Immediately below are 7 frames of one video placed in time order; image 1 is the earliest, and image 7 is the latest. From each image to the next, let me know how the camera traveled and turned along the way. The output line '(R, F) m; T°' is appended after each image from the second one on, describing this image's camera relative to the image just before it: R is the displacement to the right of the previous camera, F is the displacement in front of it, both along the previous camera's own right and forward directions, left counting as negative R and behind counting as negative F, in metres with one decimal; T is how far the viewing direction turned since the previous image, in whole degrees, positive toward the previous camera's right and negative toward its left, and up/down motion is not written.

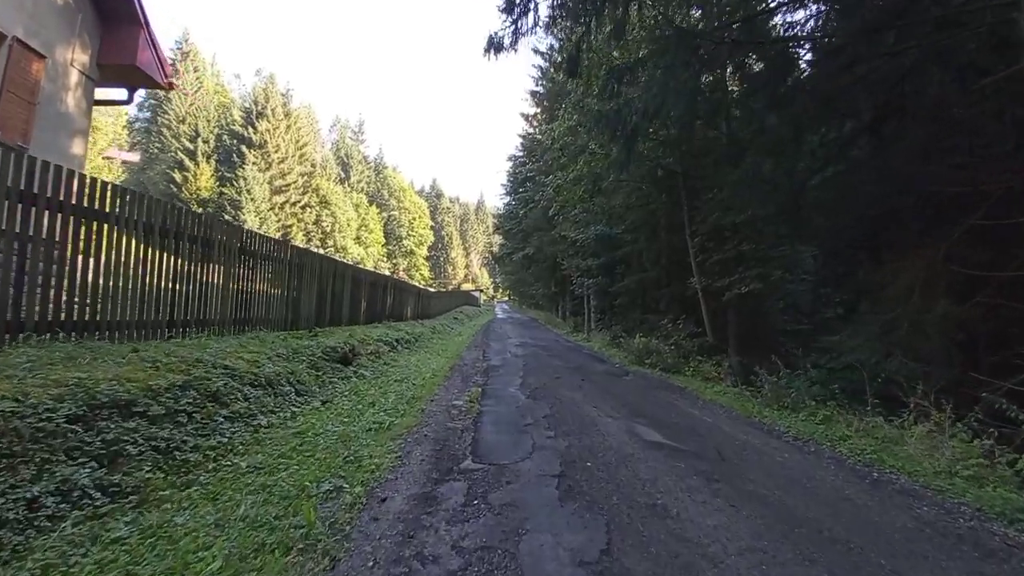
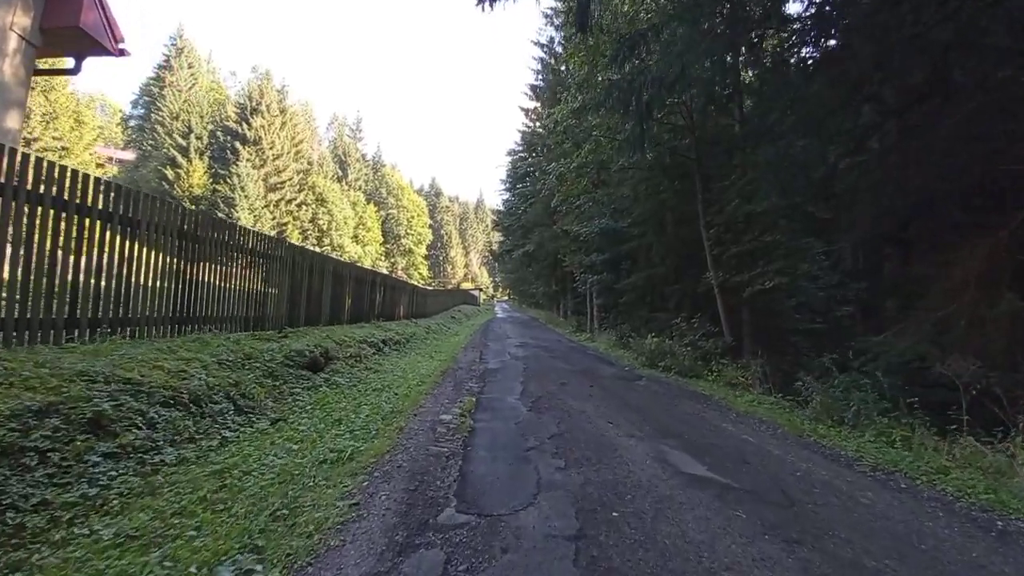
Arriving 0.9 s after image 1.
(0.0, +1.1) m; 0°
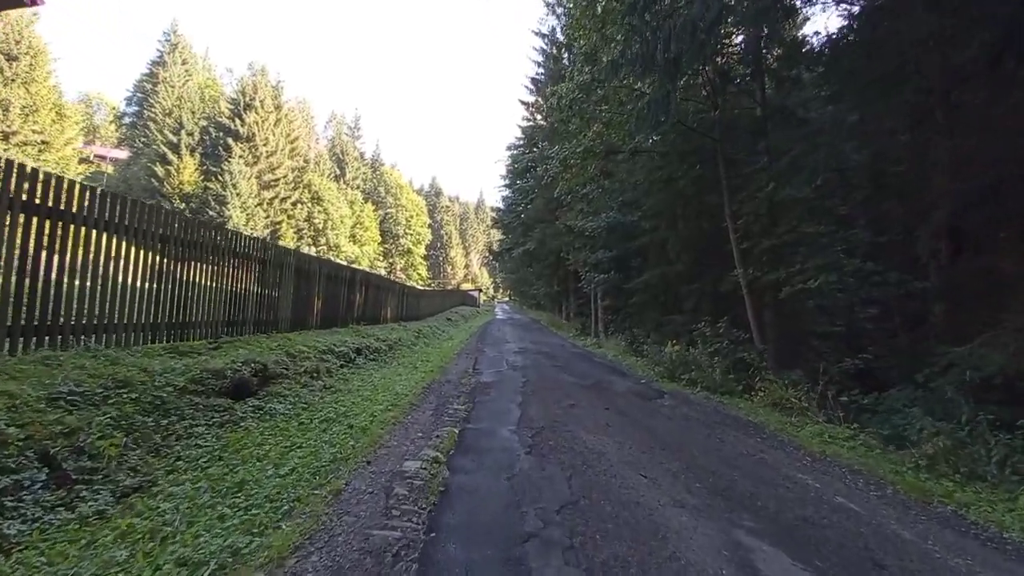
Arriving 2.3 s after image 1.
(+0.1, +1.6) m; 0°
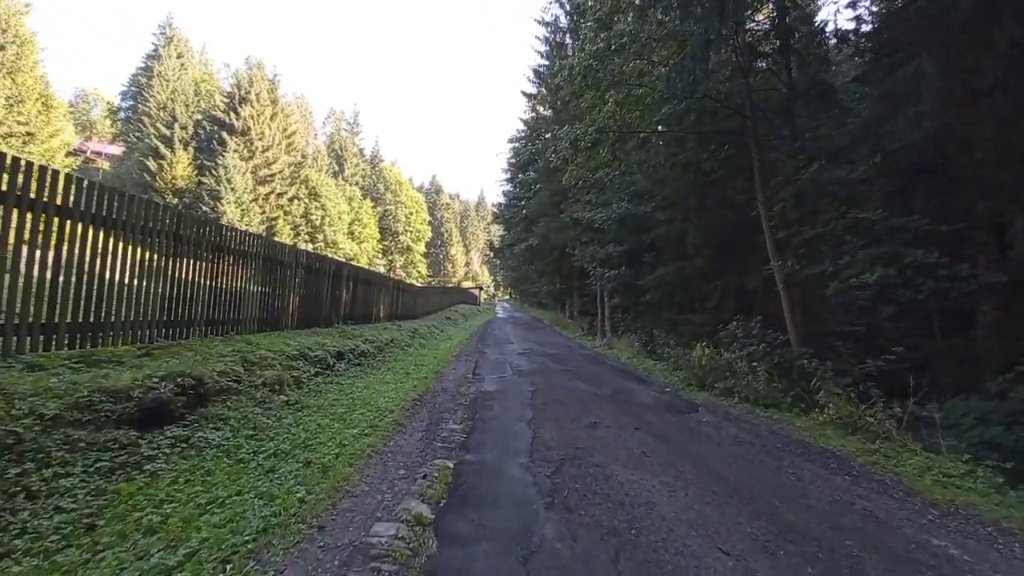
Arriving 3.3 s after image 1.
(-0.1, +1.2) m; 0°
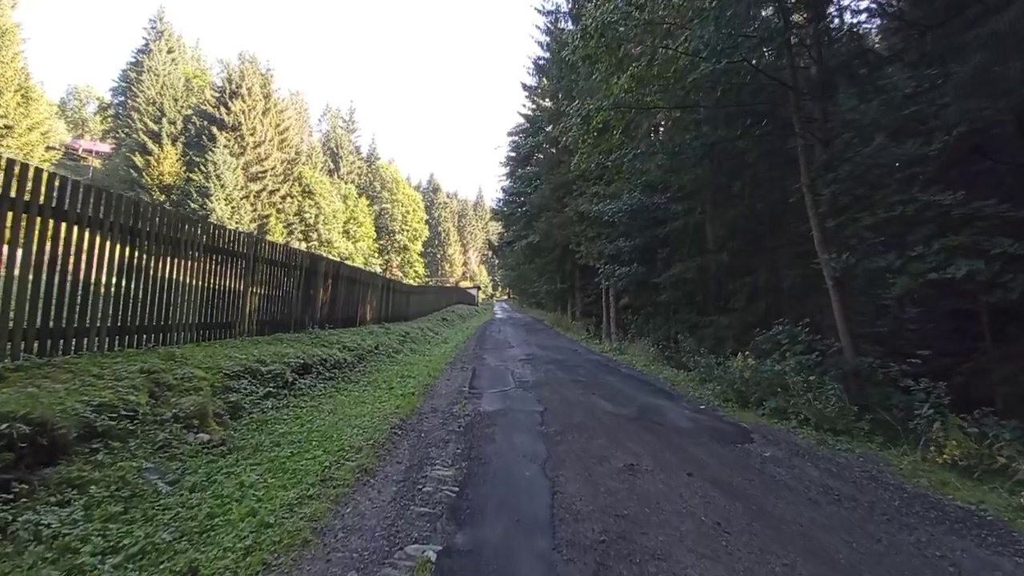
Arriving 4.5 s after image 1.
(-0.1, +1.4) m; 0°
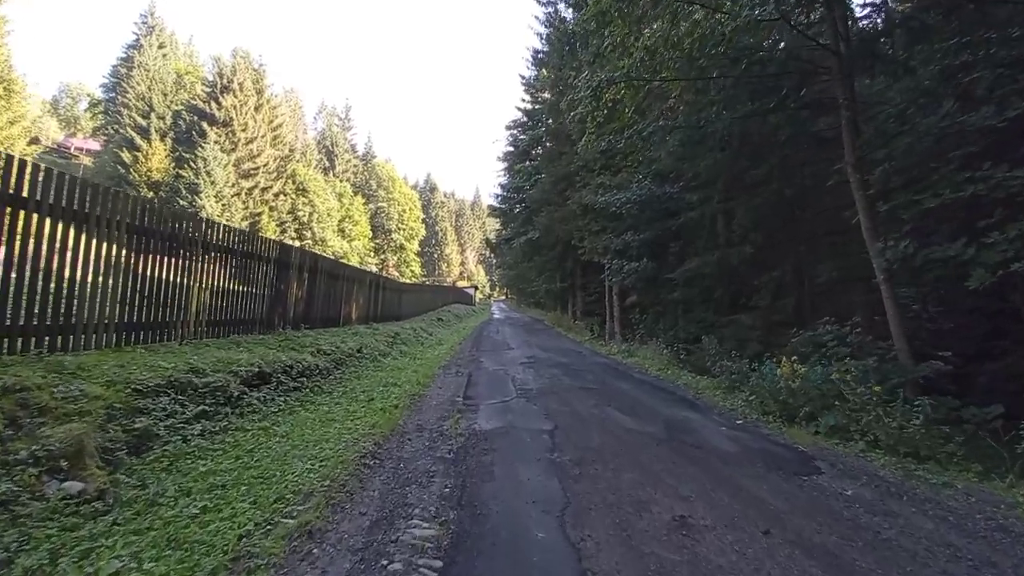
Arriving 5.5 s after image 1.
(0.0, +1.1) m; 0°
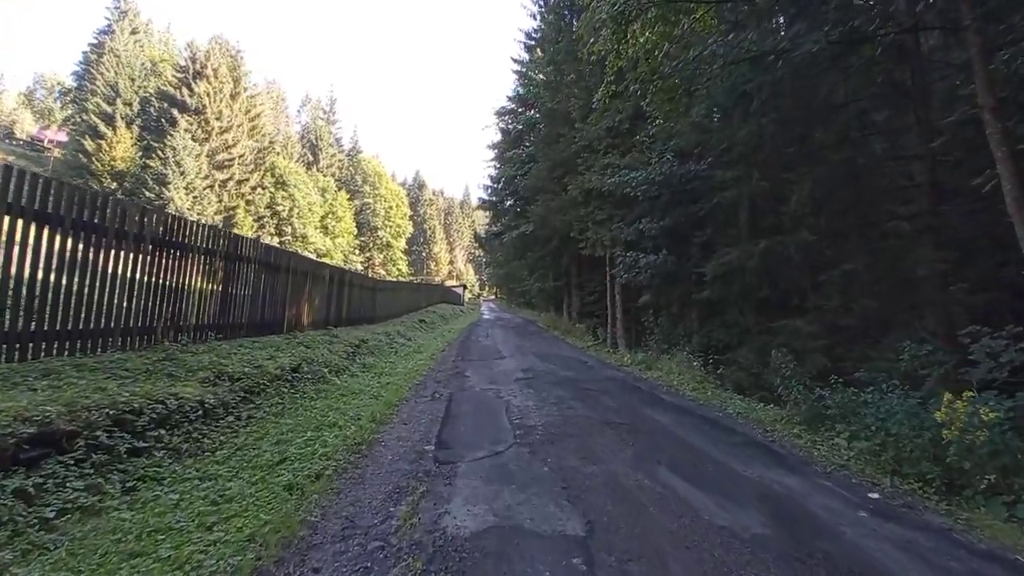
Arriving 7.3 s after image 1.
(-0.1, +2.2) m; +1°
